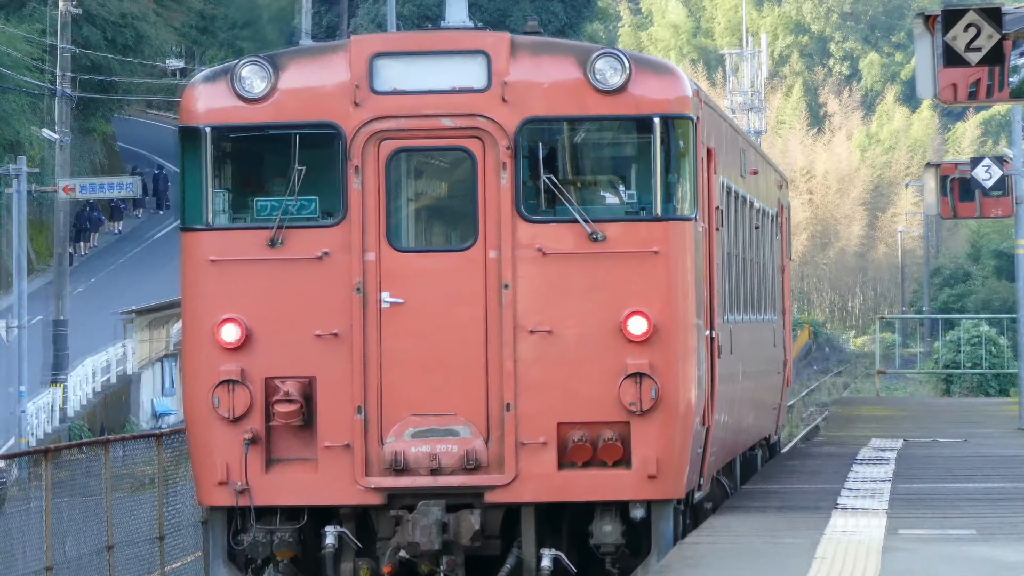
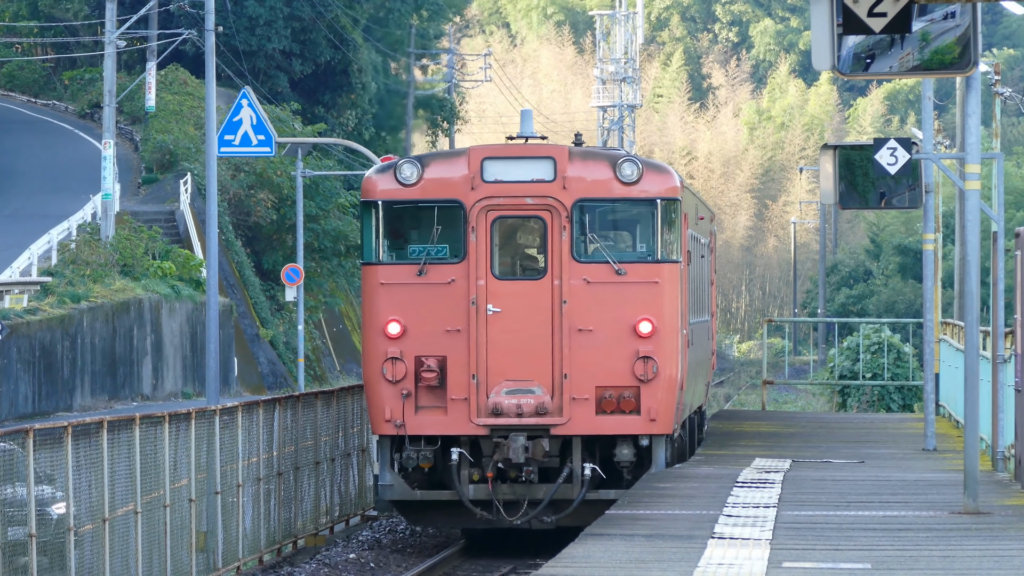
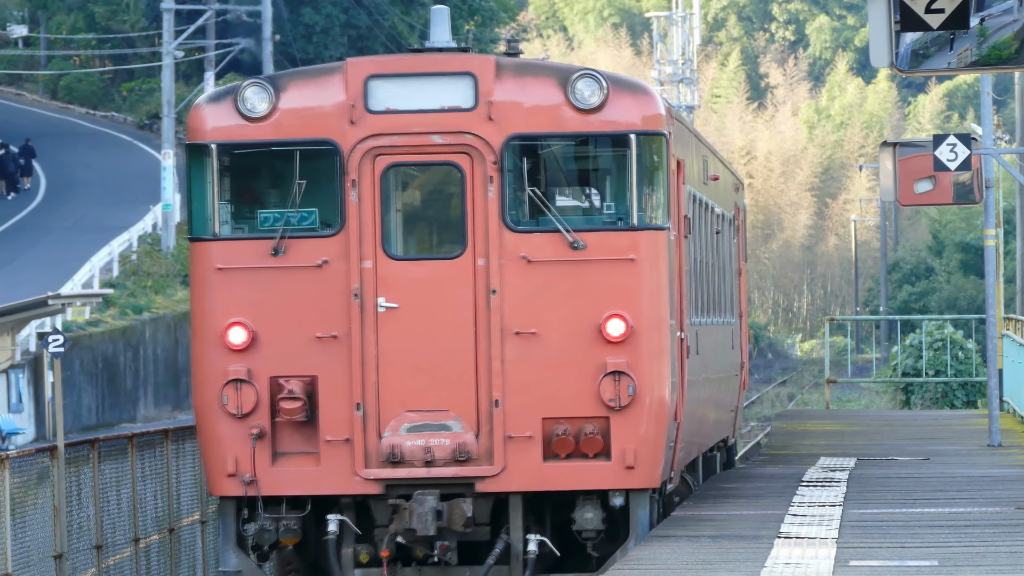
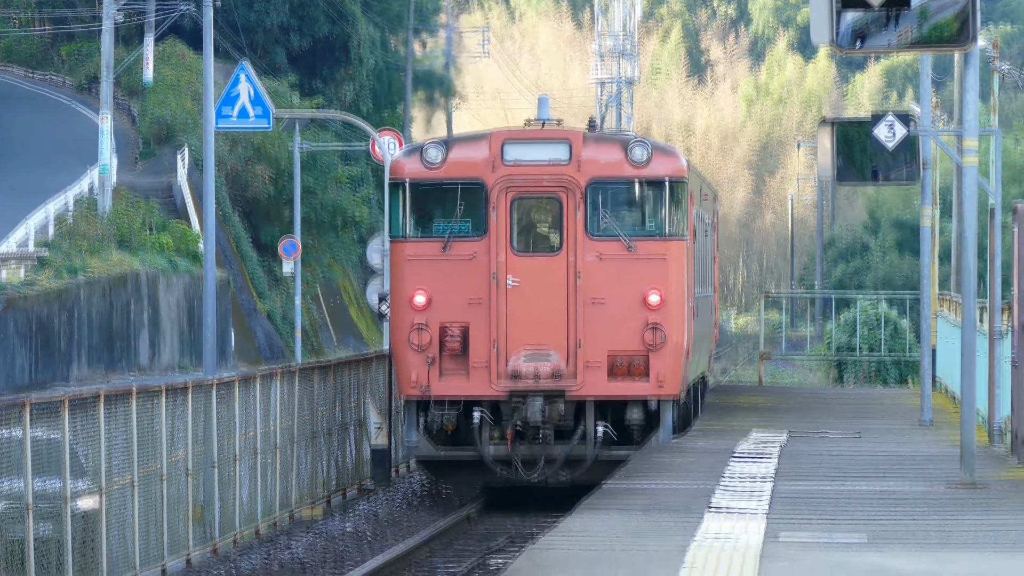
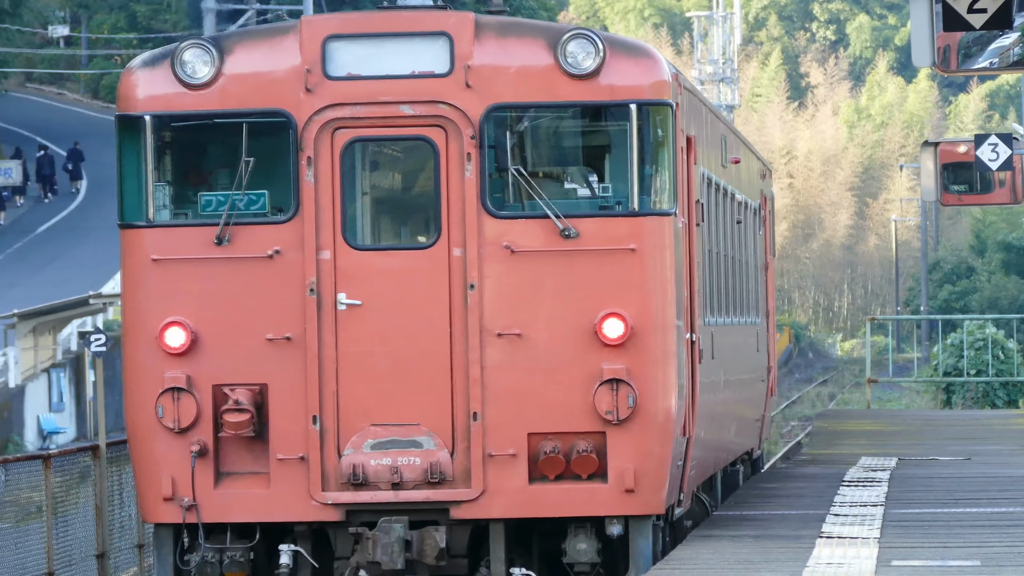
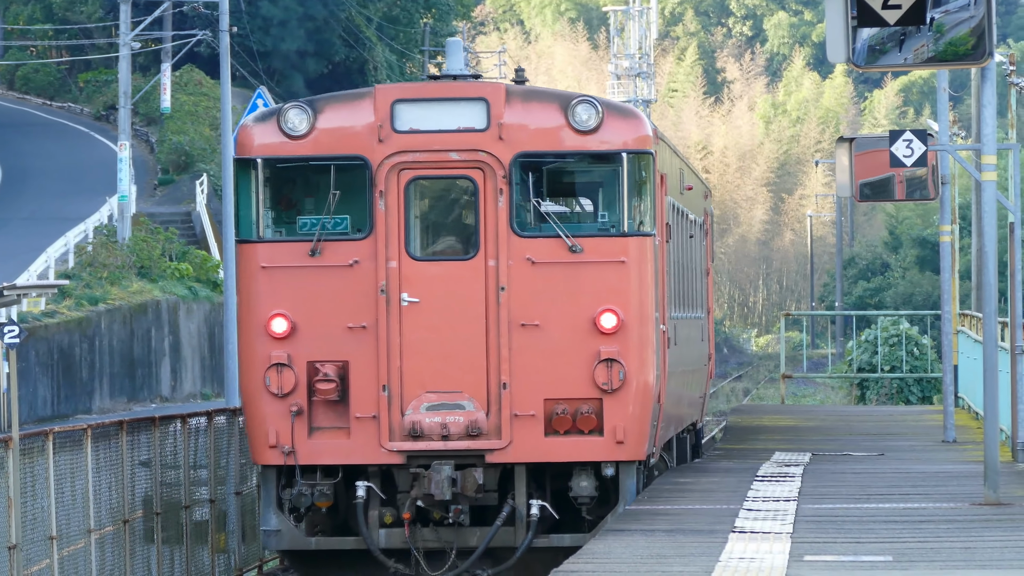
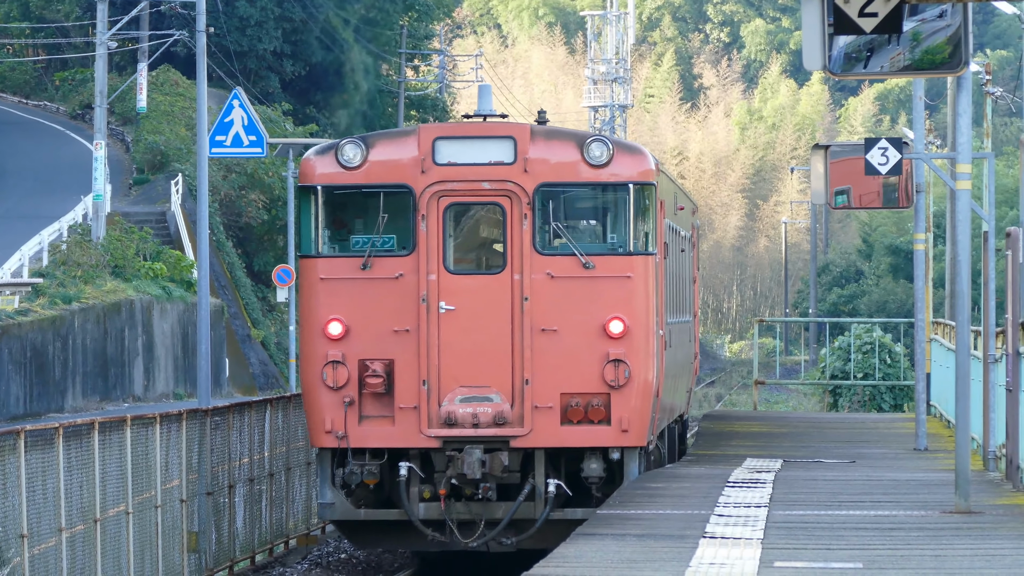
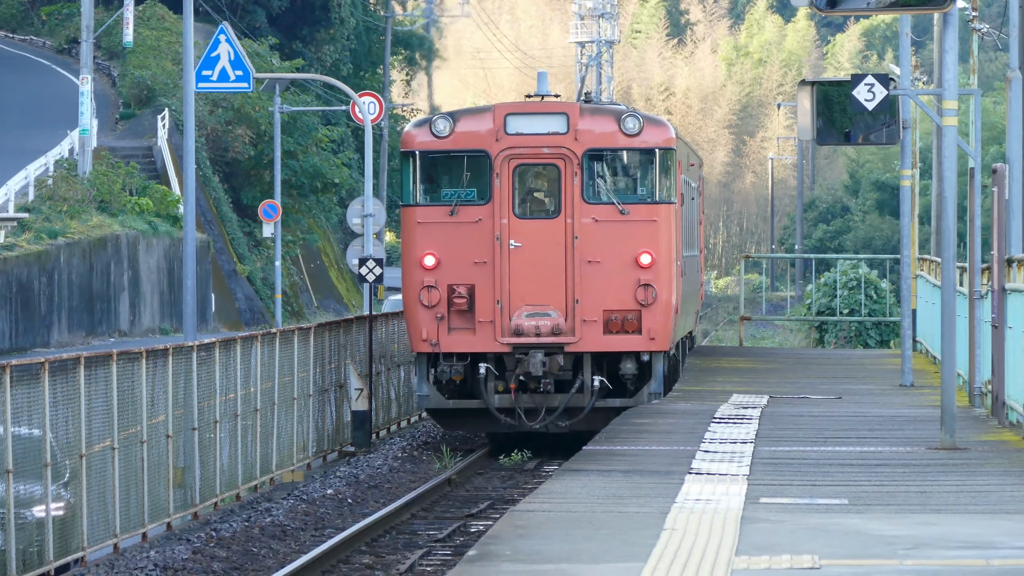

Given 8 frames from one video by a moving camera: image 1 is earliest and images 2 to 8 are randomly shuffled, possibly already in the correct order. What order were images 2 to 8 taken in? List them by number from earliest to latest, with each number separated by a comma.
5, 3, 6, 7, 2, 4, 8
